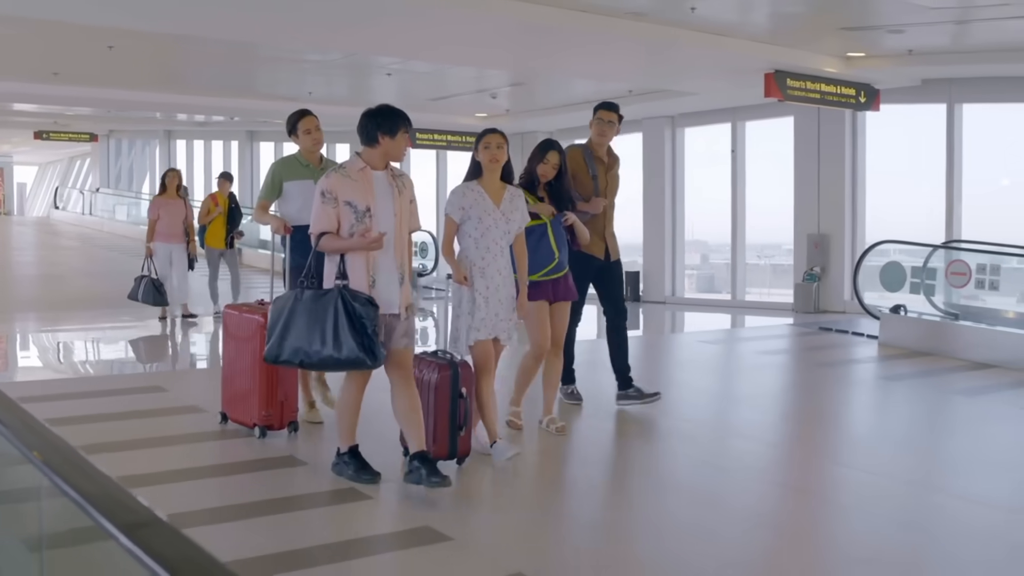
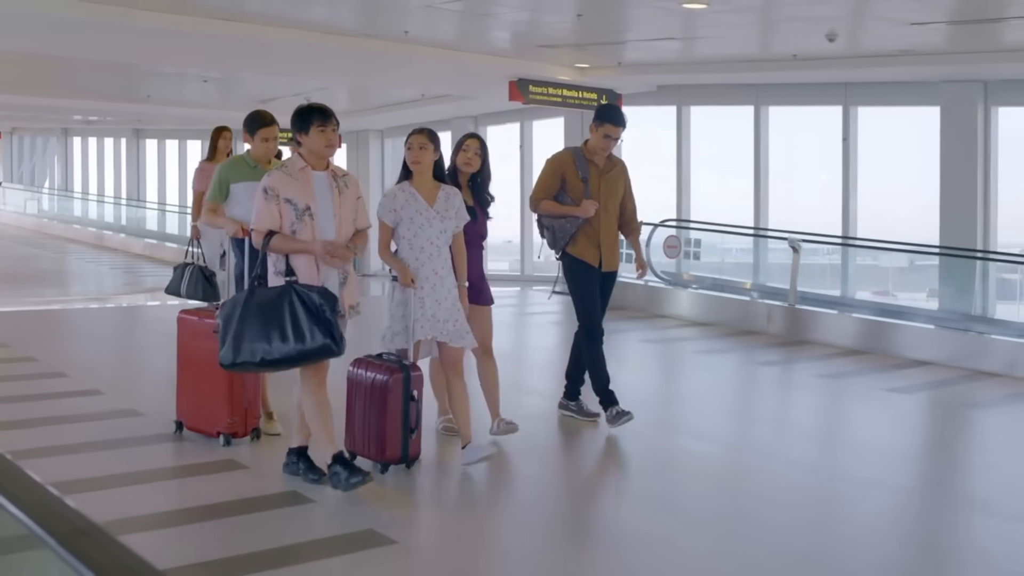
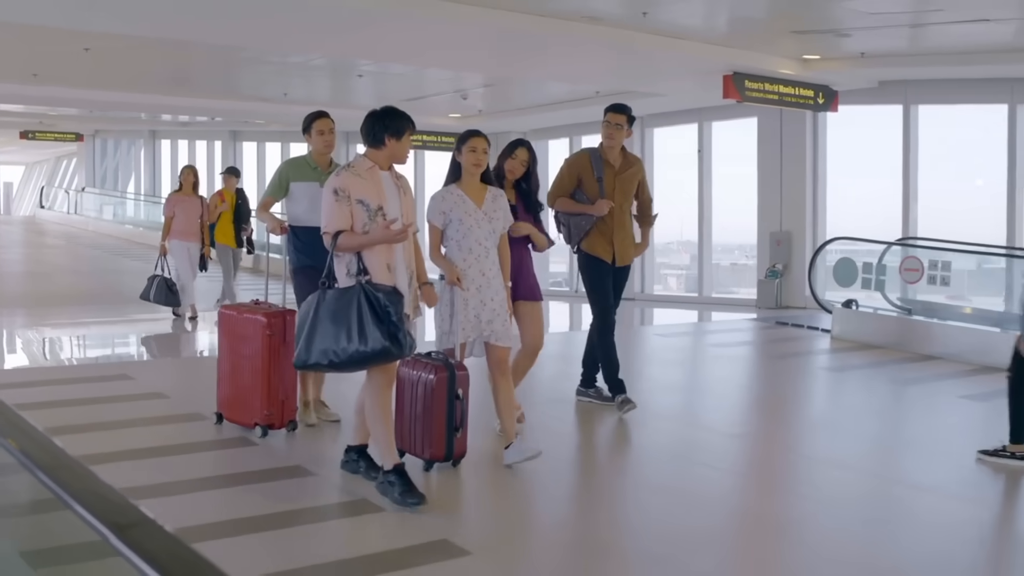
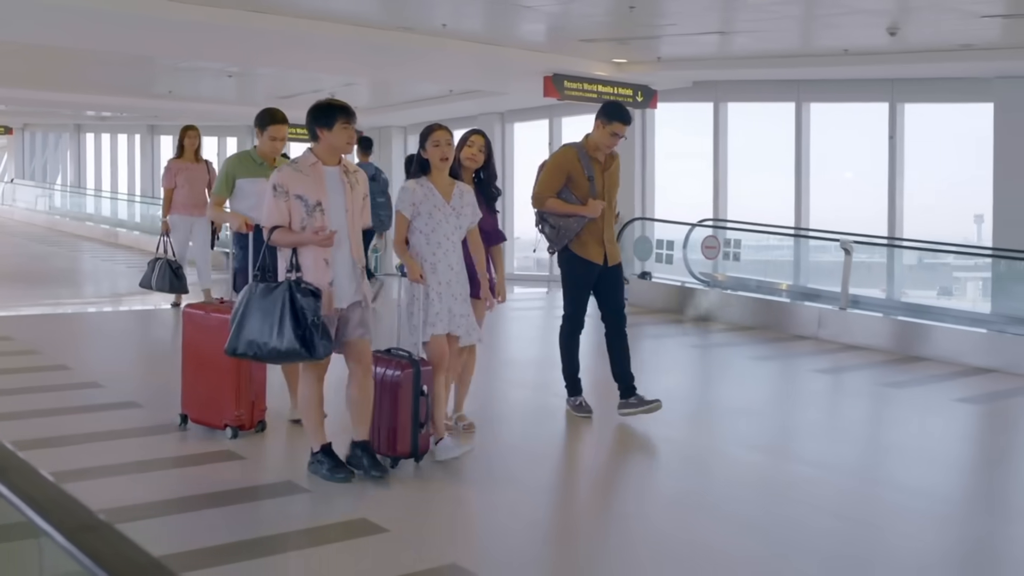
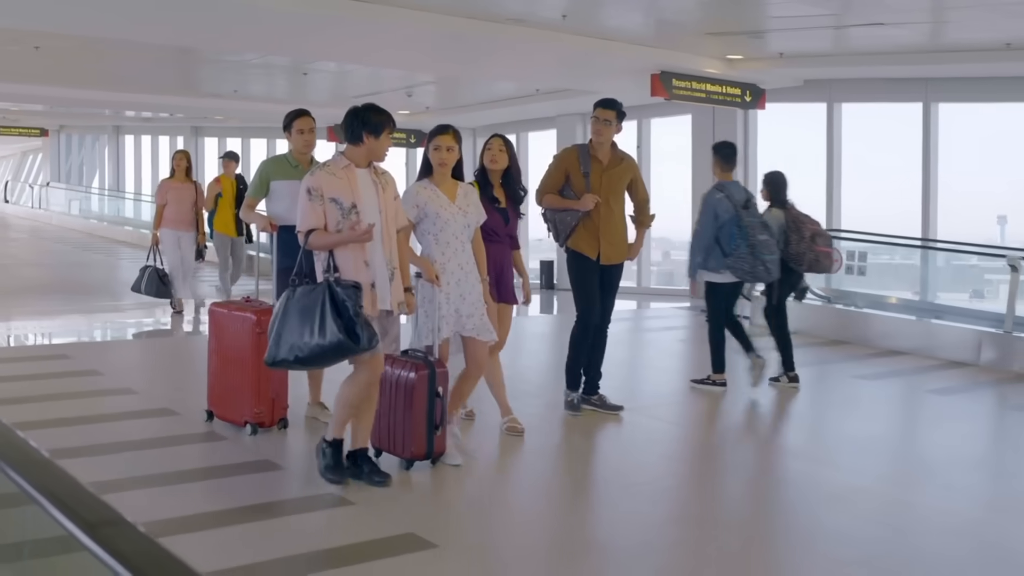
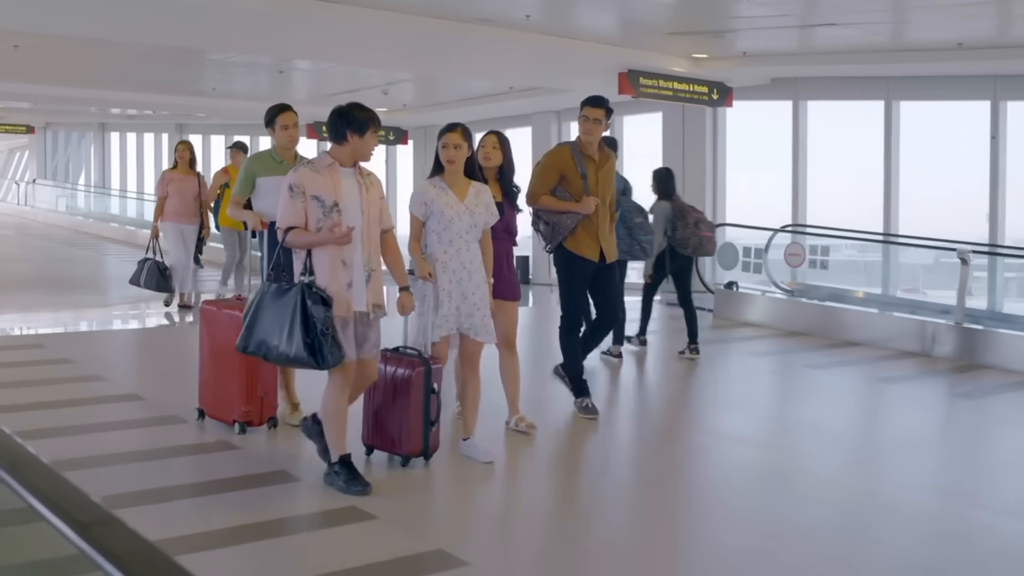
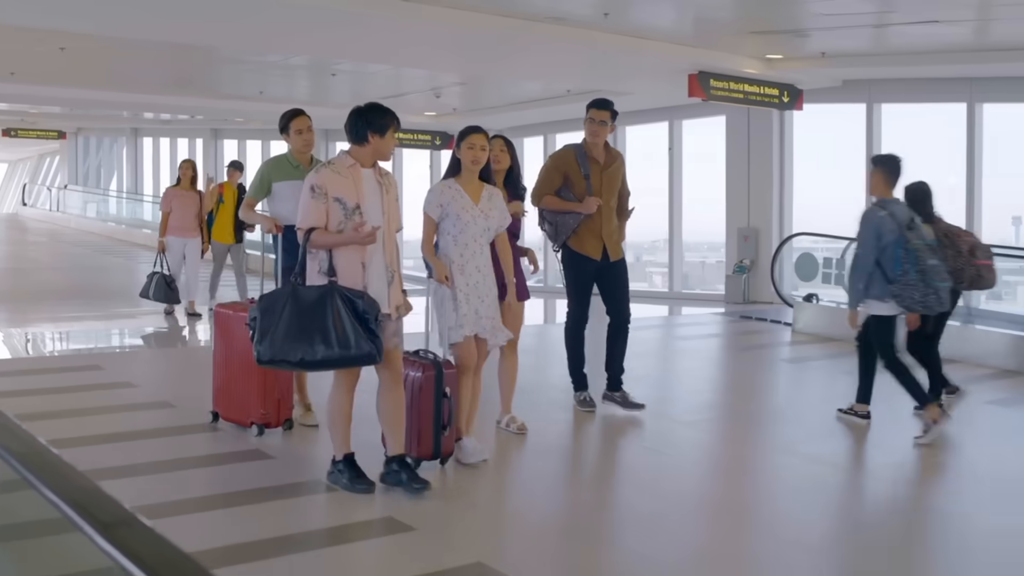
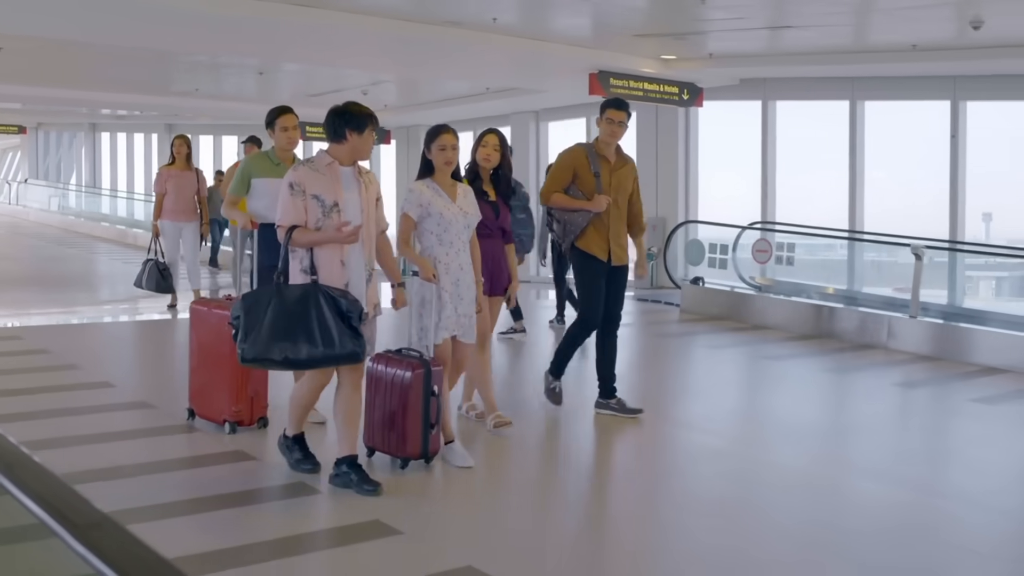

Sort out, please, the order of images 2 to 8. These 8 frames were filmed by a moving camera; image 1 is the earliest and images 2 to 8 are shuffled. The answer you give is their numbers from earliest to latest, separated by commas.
3, 7, 5, 6, 8, 4, 2
